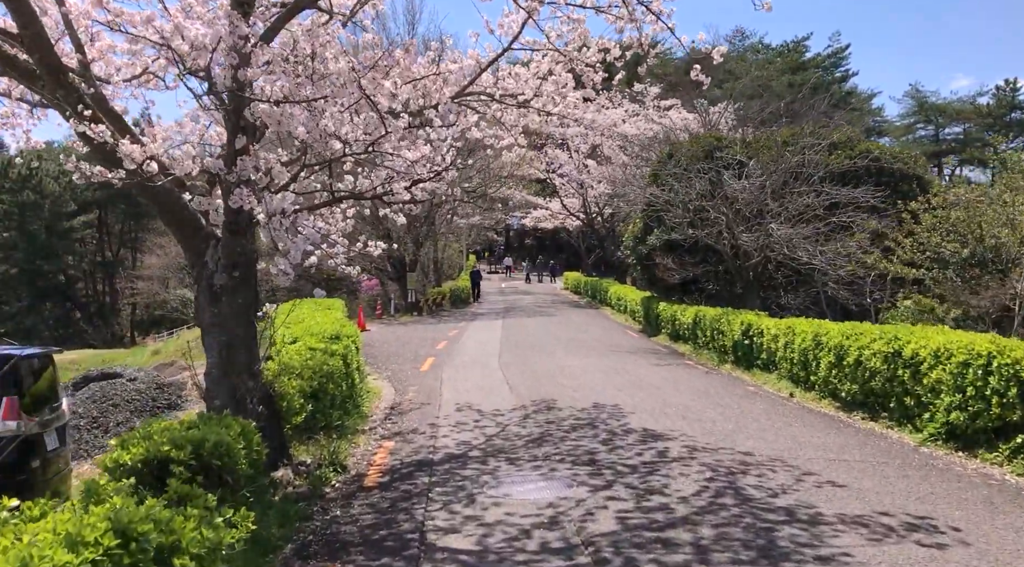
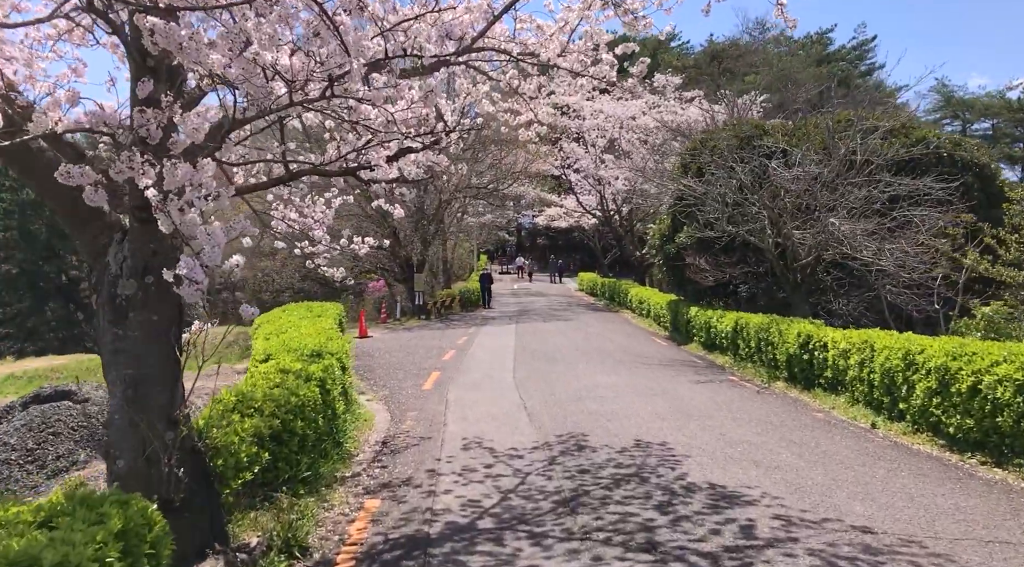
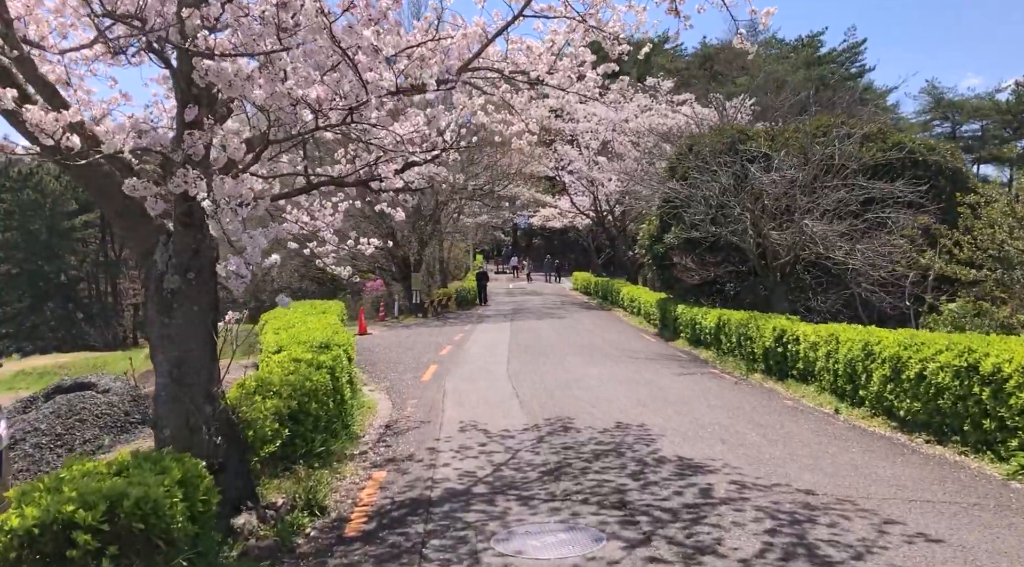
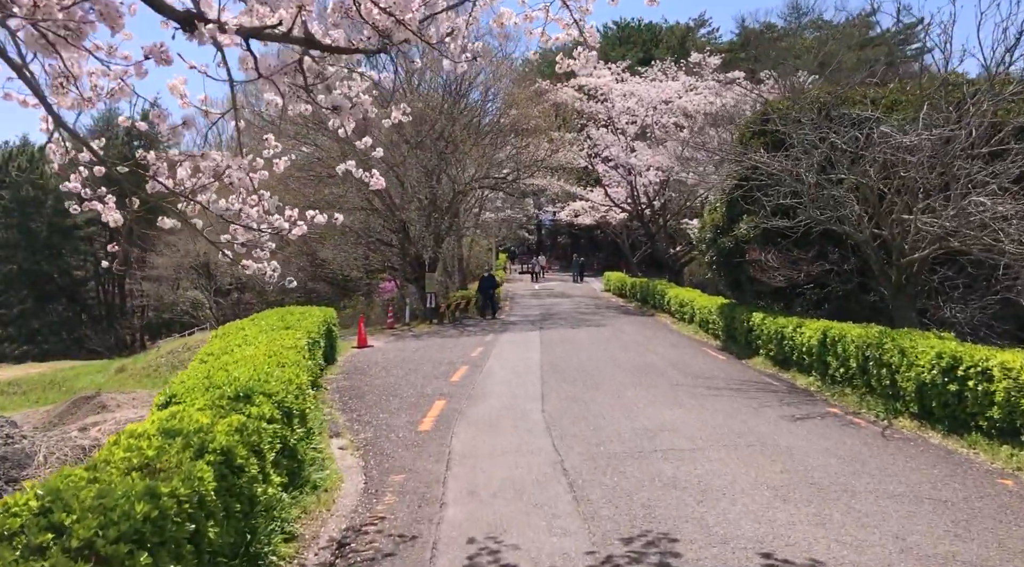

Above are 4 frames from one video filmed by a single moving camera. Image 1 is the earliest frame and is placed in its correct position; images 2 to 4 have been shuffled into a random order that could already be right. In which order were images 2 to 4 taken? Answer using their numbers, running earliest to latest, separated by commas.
3, 2, 4
